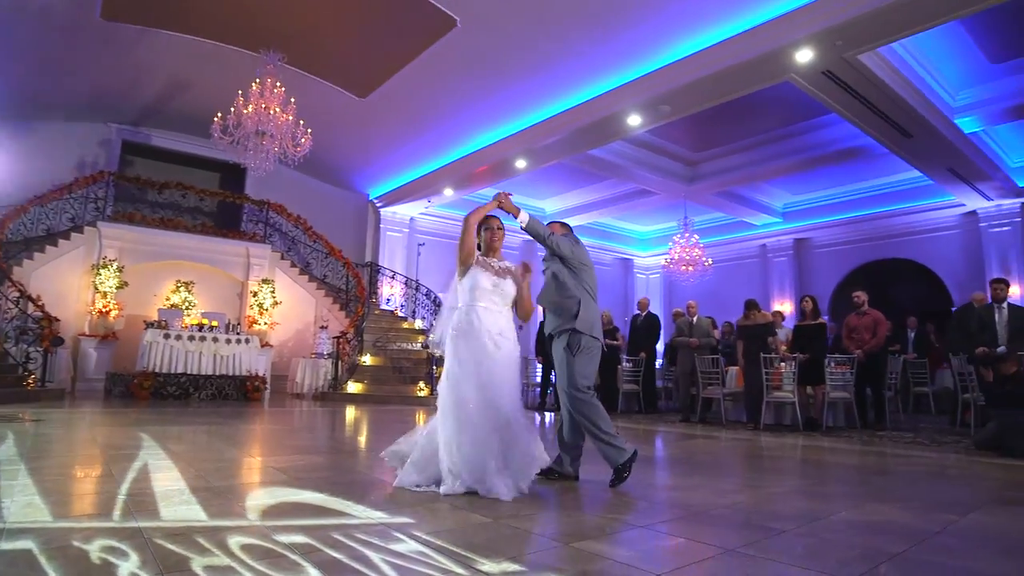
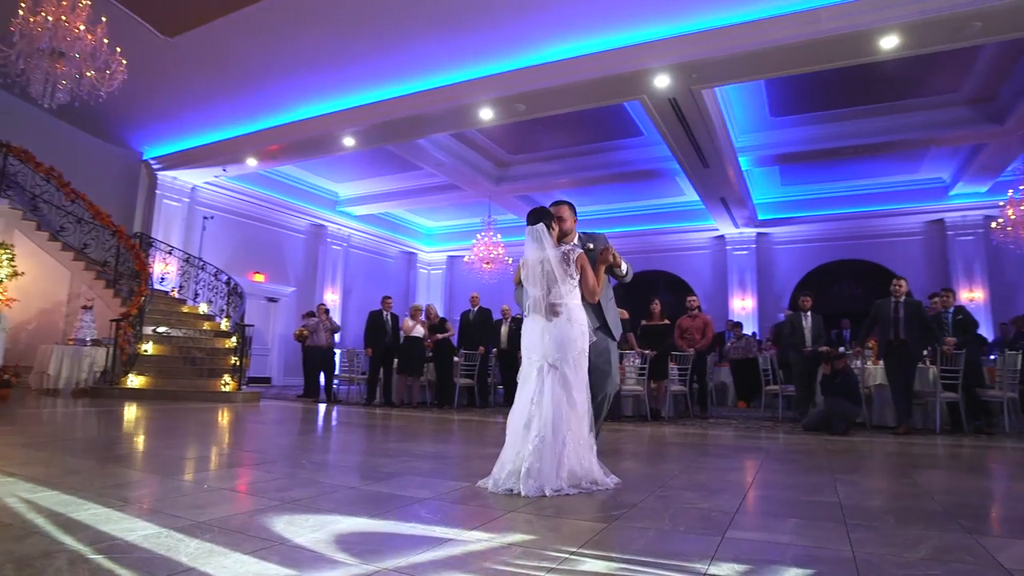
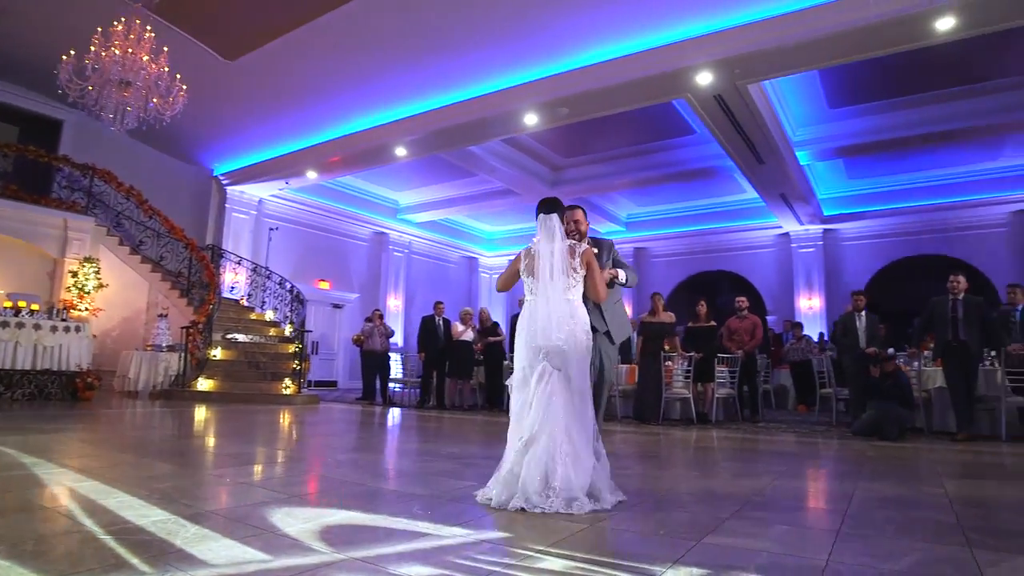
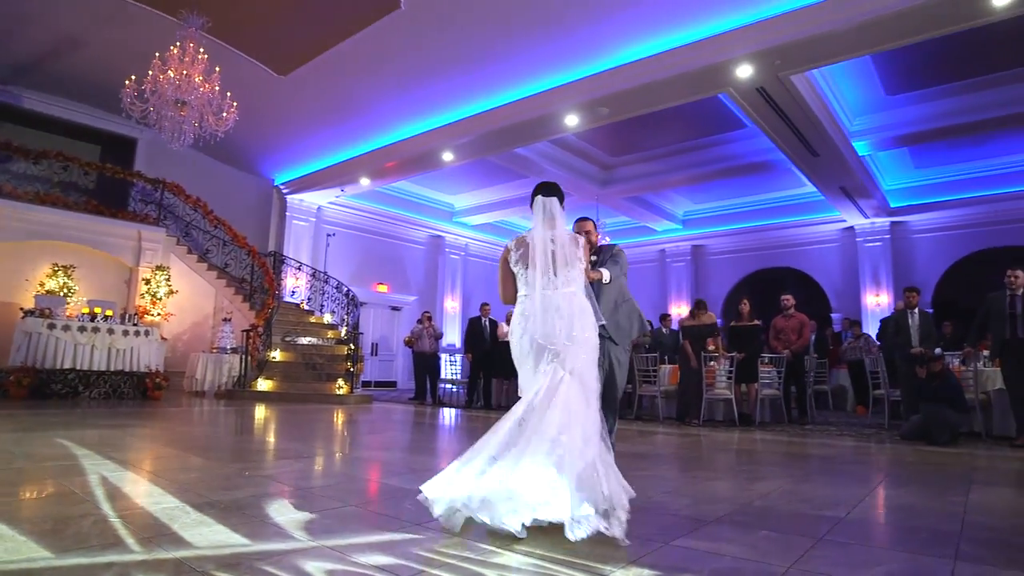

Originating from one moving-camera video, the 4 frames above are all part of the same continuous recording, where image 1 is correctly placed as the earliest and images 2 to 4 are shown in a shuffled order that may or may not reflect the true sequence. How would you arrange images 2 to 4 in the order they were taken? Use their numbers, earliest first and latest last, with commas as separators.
4, 3, 2
